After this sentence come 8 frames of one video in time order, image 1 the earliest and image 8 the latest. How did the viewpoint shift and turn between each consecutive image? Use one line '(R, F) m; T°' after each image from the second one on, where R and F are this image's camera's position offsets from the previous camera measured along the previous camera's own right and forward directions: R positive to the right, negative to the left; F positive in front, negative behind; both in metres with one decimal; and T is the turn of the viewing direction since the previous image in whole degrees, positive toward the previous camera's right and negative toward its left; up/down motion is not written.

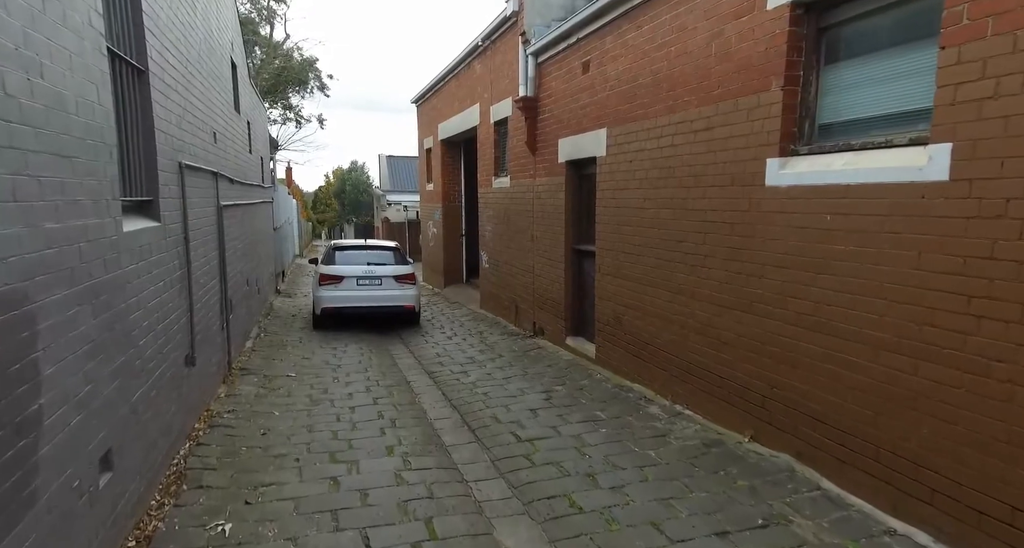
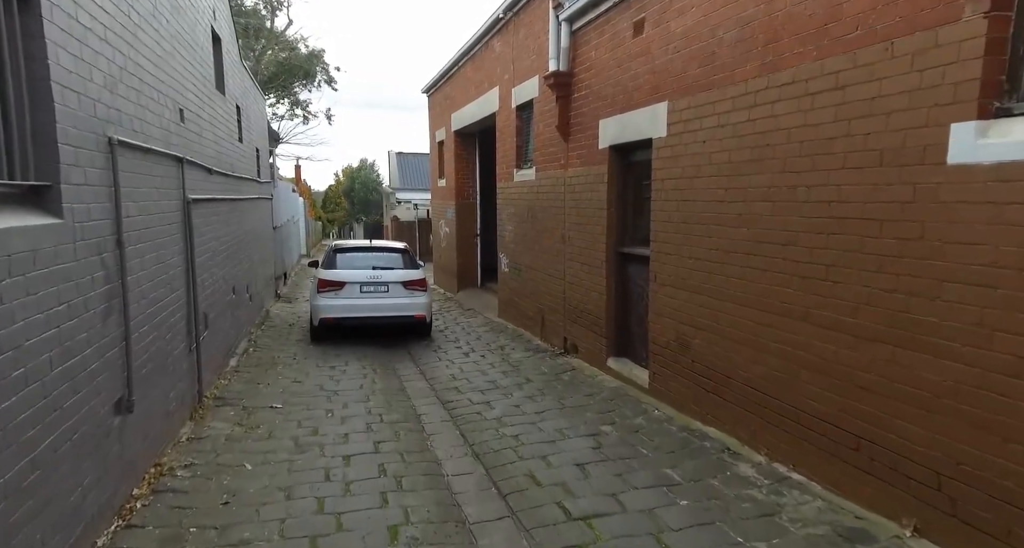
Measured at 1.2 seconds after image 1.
(-0.2, +1.3) m; -1°
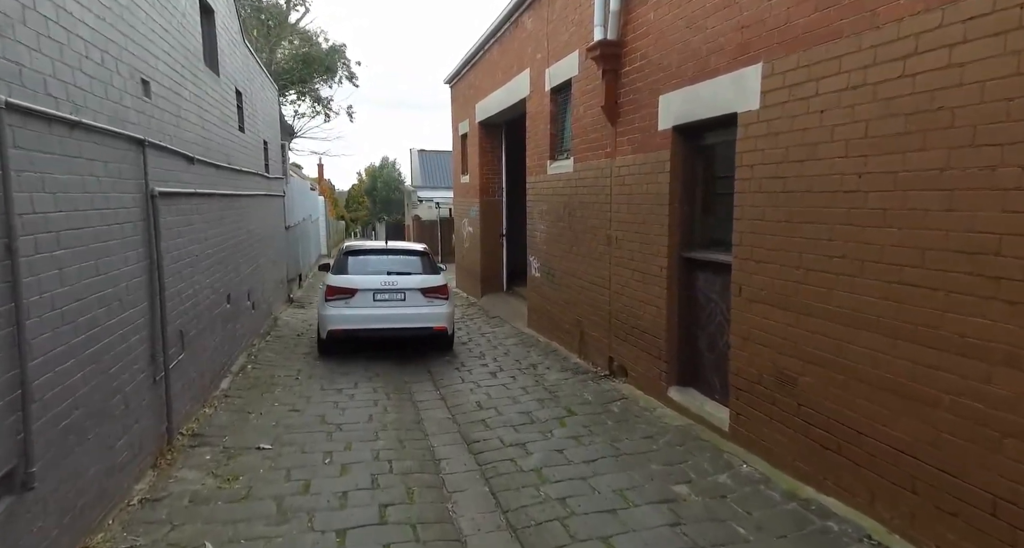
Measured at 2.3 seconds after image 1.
(-0.2, +1.2) m; -2°
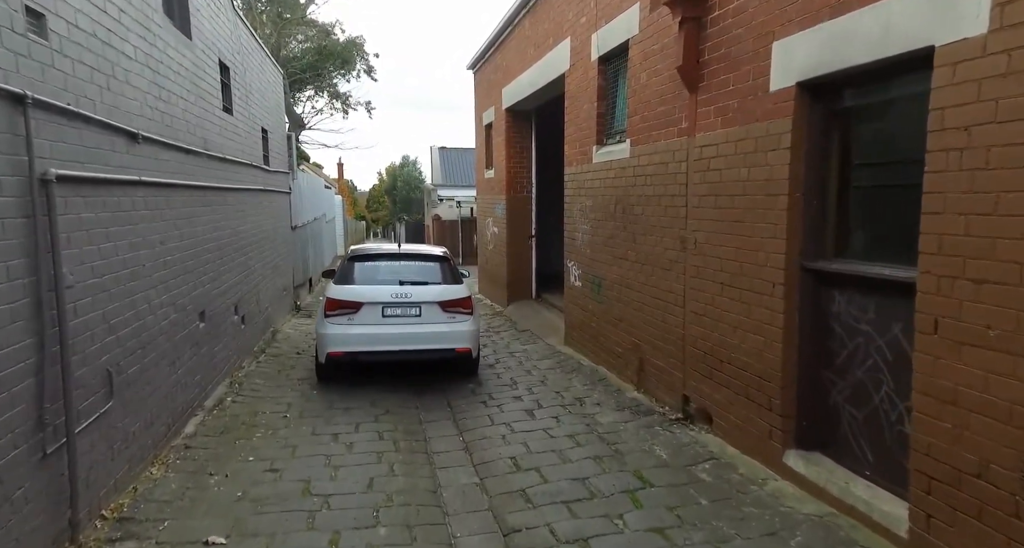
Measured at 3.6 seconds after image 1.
(-0.2, +1.5) m; -2°
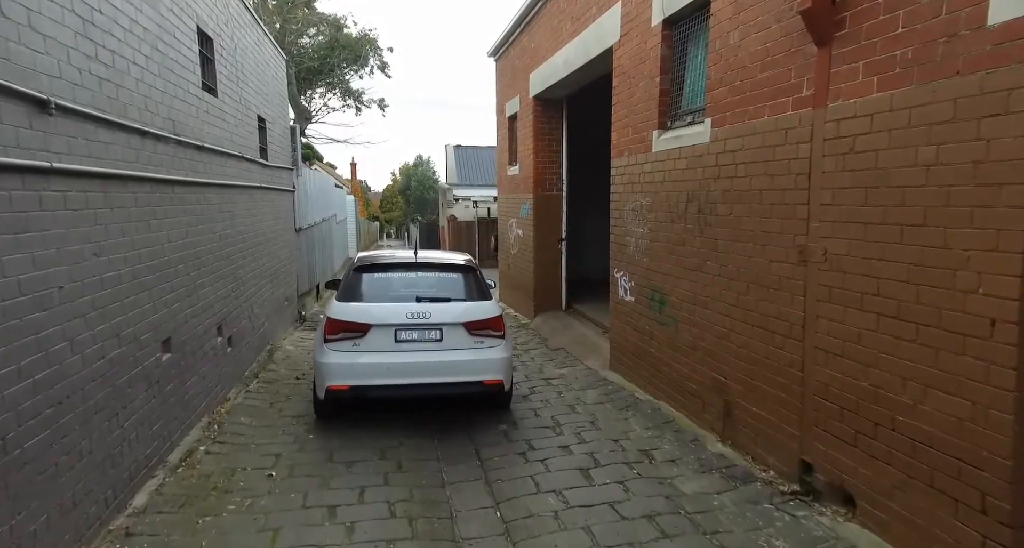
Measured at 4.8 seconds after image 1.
(-0.3, +1.3) m; -1°
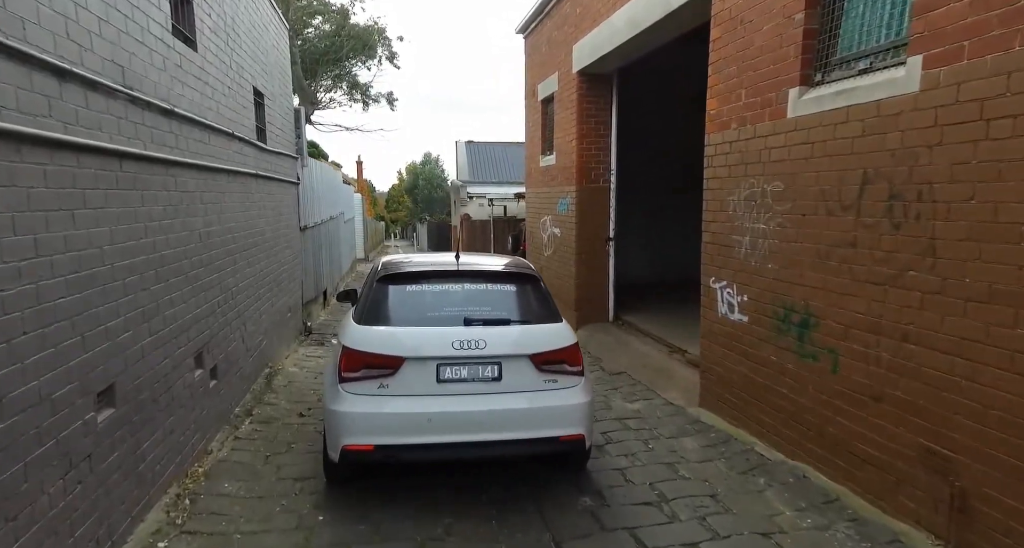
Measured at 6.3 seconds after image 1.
(-0.5, +1.6) m; 0°
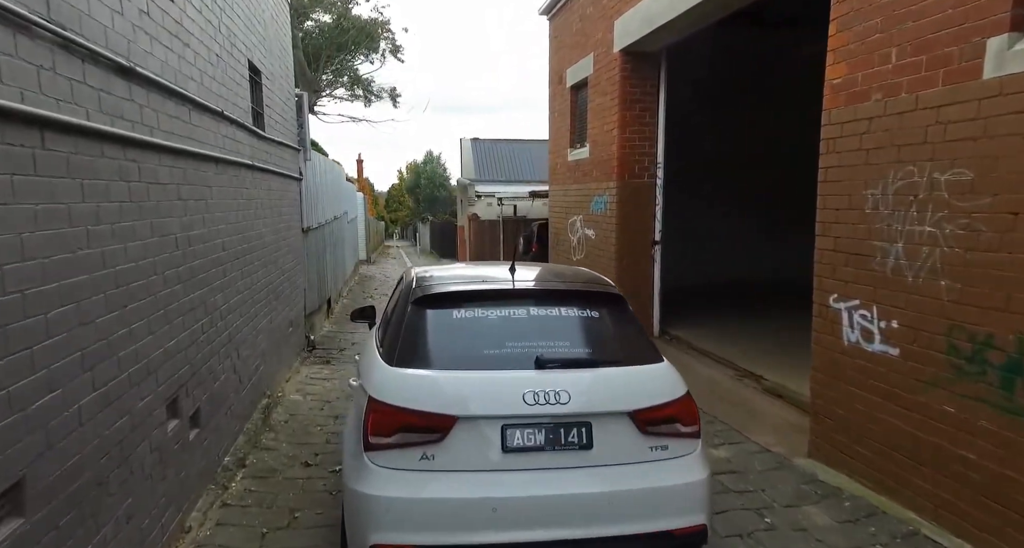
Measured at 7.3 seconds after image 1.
(-0.4, +1.2) m; 0°
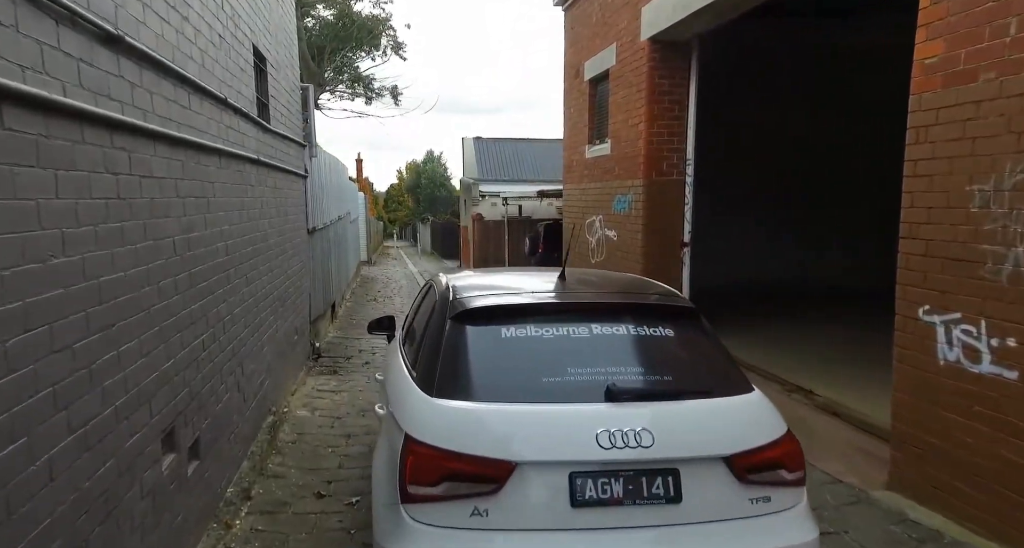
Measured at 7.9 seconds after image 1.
(-0.3, +0.5) m; 0°
